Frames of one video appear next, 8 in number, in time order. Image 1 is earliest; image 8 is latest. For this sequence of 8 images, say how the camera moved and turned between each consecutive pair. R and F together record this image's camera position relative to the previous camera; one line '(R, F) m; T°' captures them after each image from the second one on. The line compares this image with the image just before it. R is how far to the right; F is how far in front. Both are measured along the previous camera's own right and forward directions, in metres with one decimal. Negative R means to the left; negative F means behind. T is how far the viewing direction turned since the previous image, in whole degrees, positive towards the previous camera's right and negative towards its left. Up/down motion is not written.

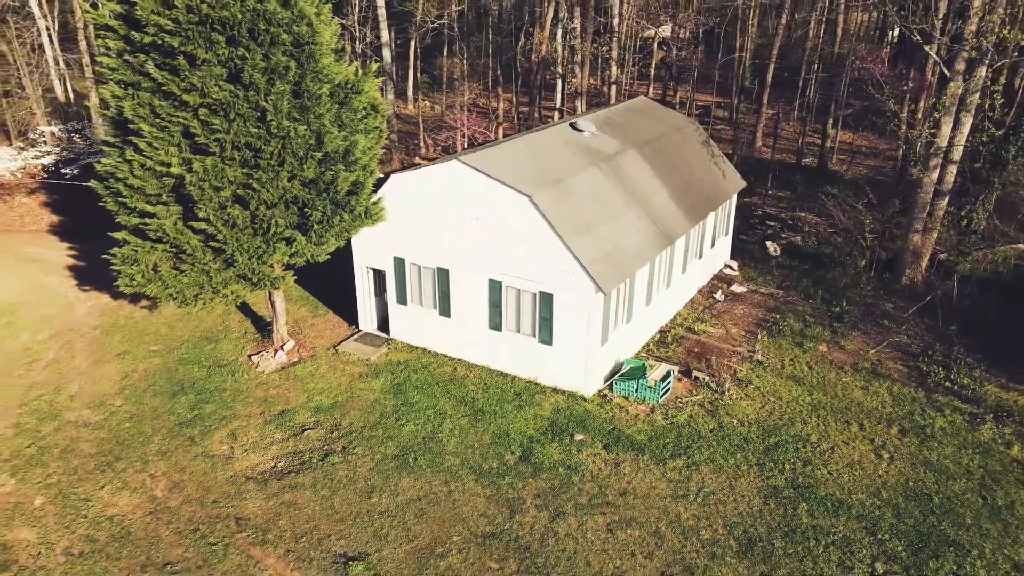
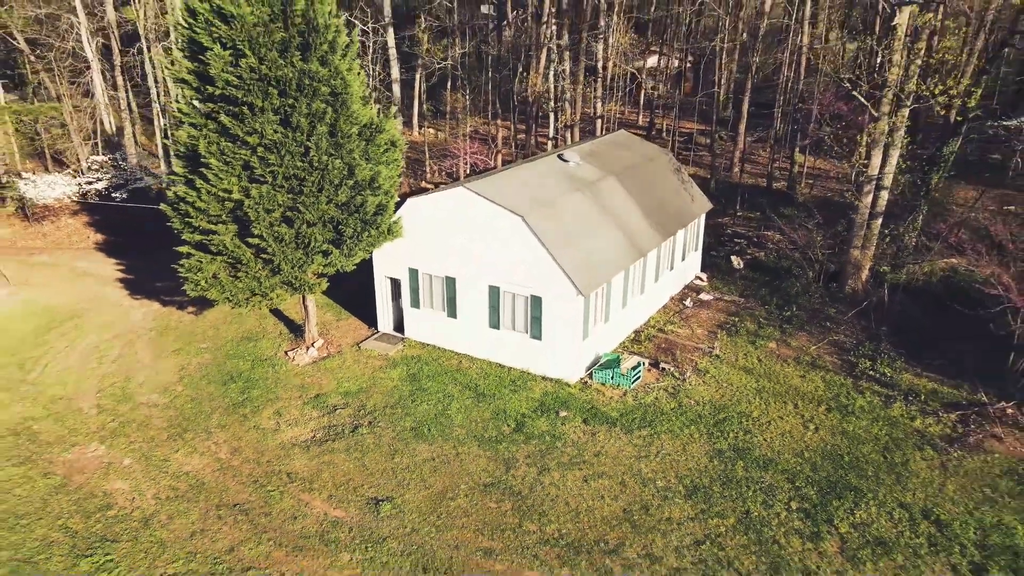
(+0.1, -2.1) m; 0°
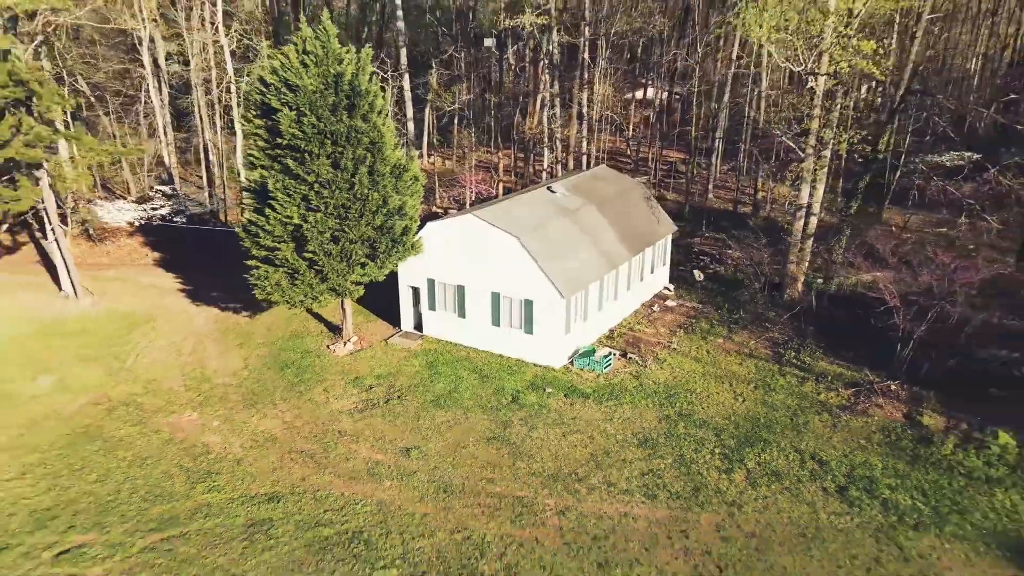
(+0.1, -3.4) m; 0°
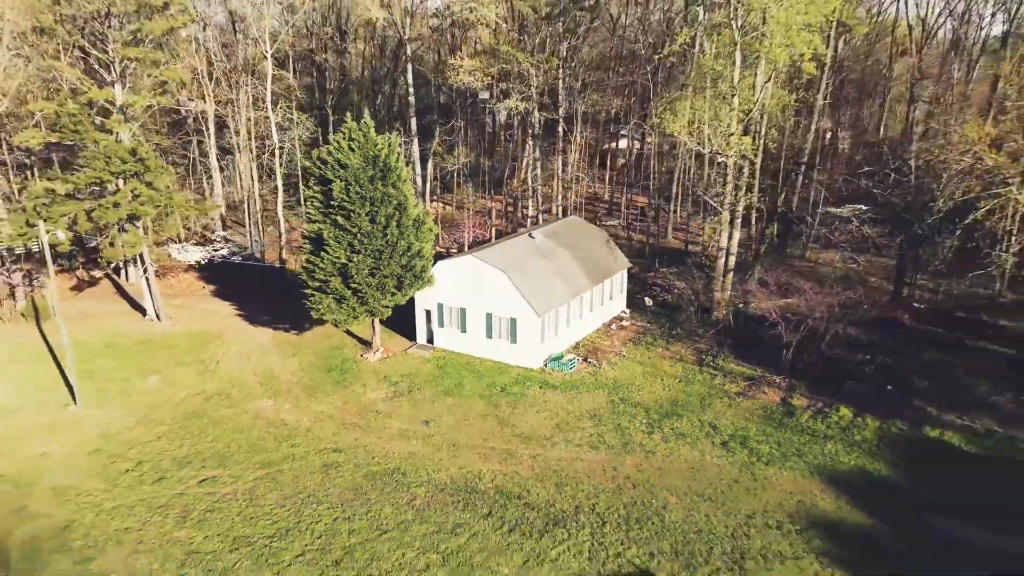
(+0.2, -5.5) m; 0°
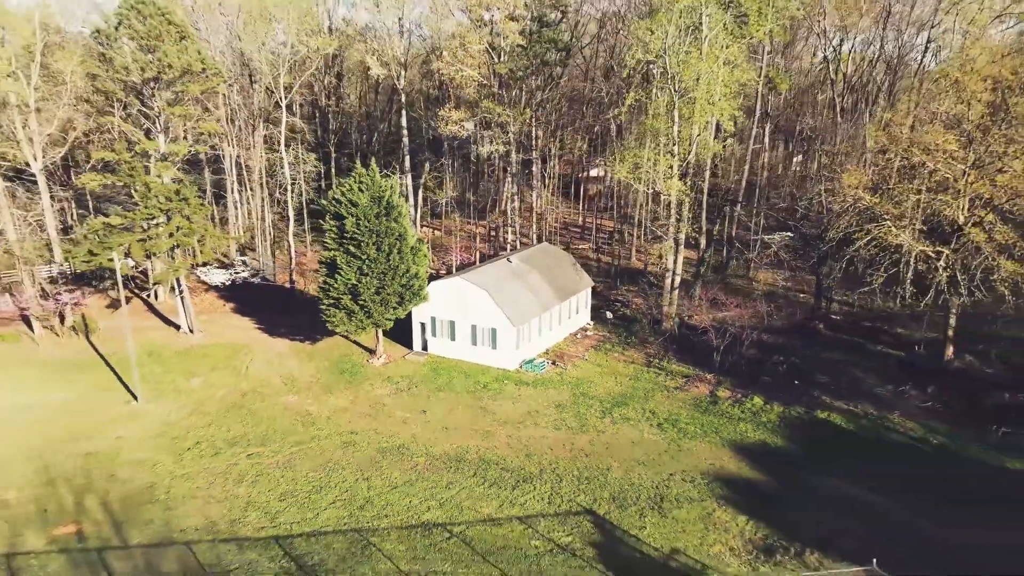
(+0.2, -4.5) m; +1°
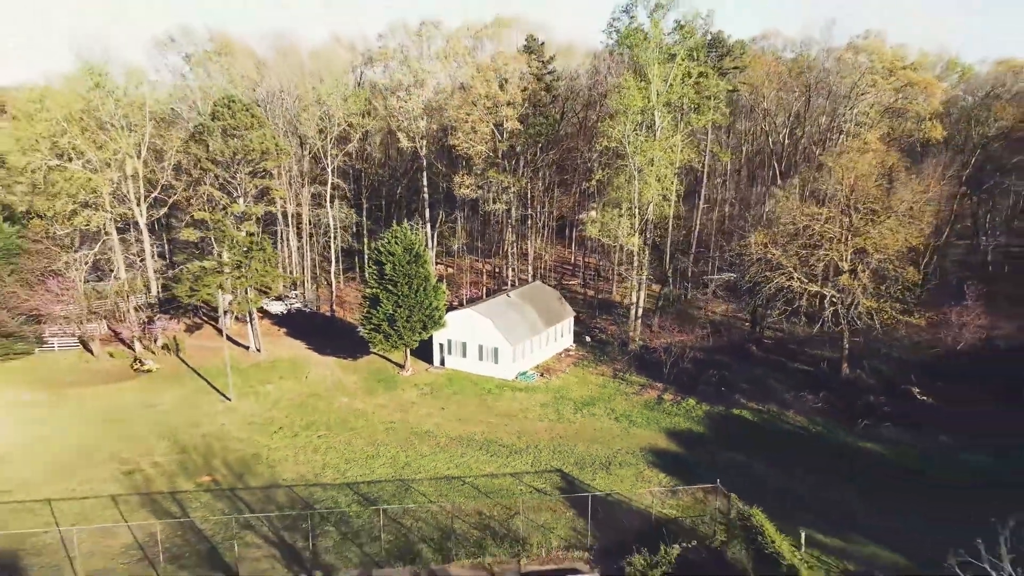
(+0.4, -8.0) m; -1°
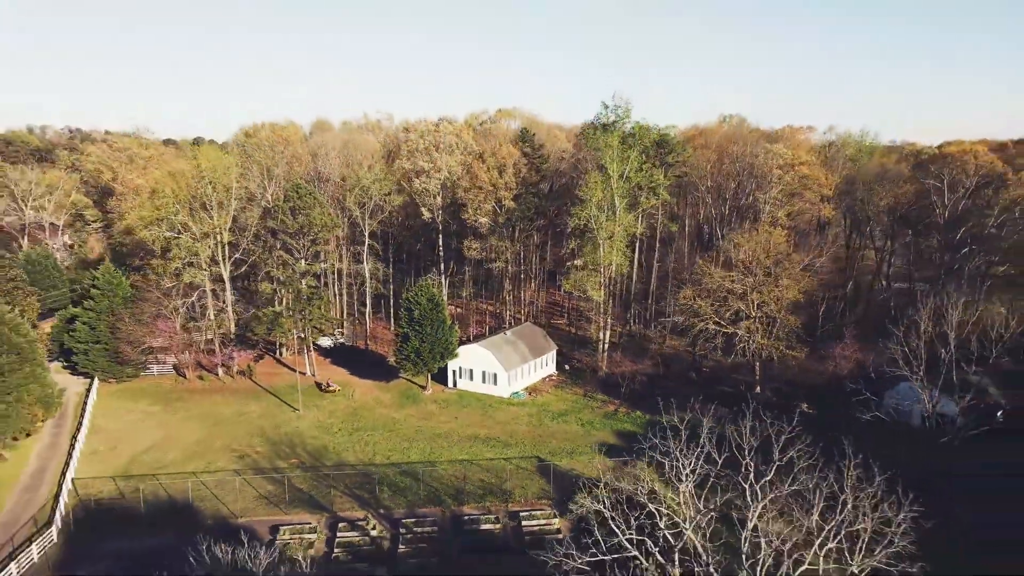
(+0.6, -11.3) m; 0°
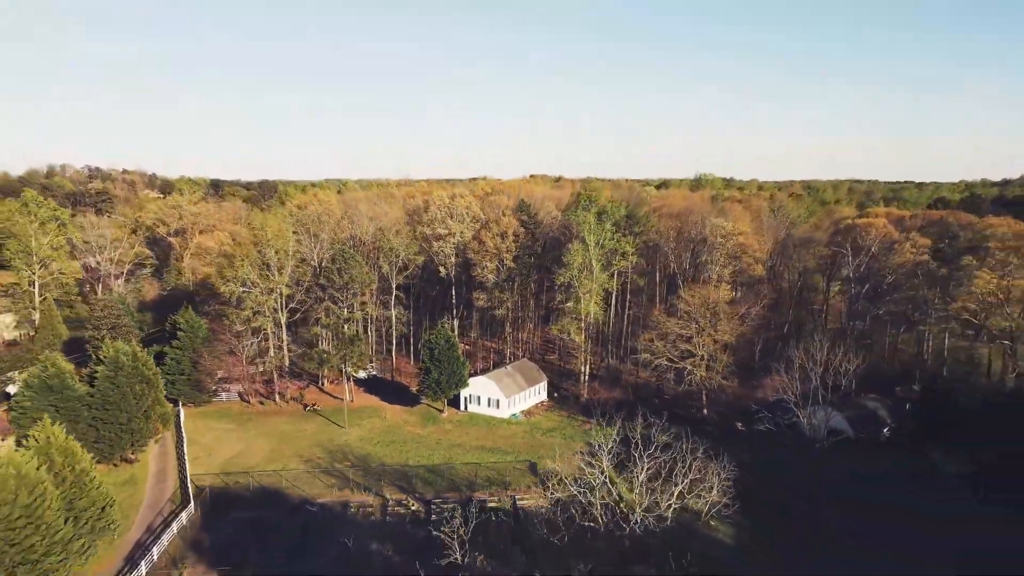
(+0.3, -12.4) m; 0°
